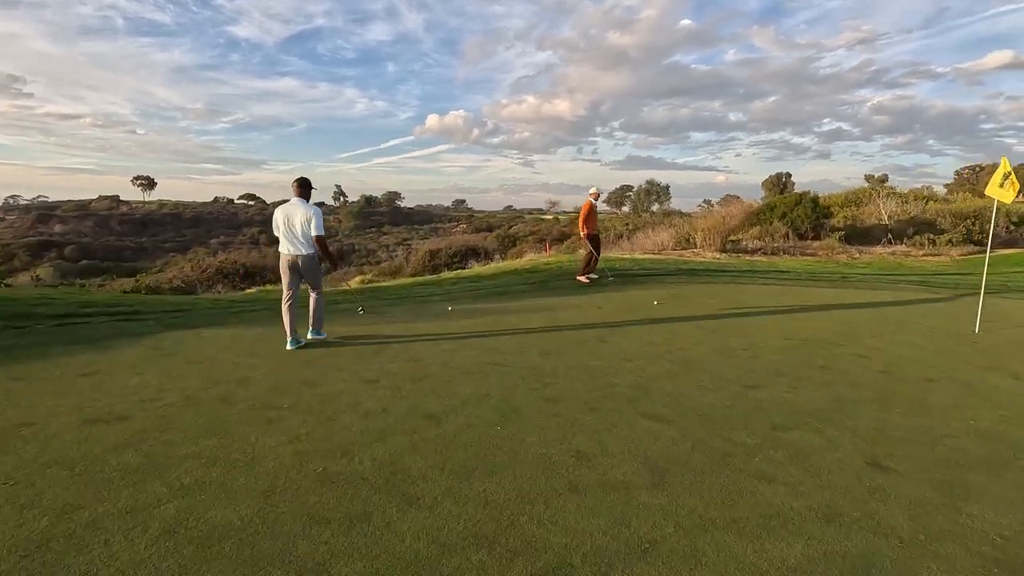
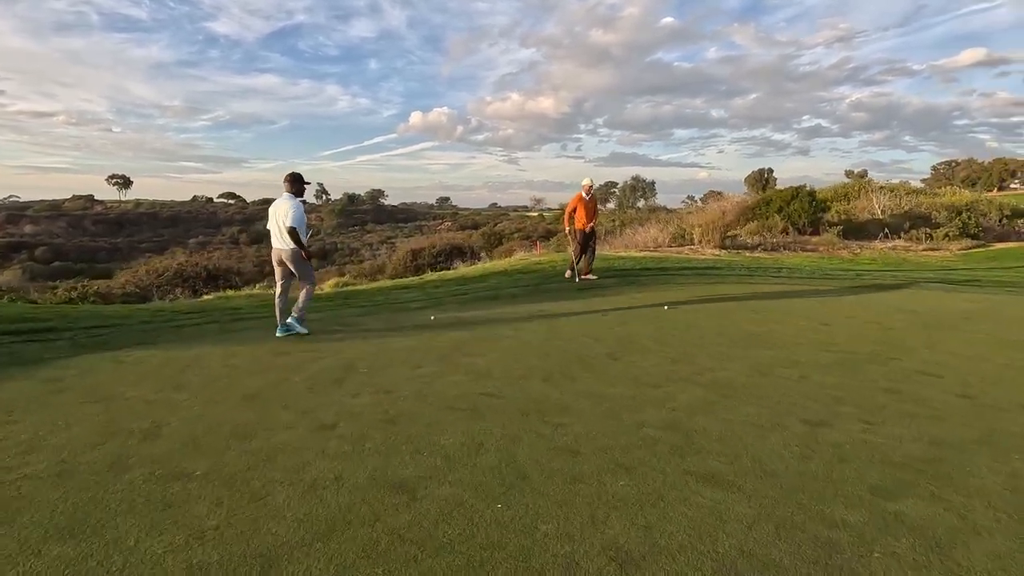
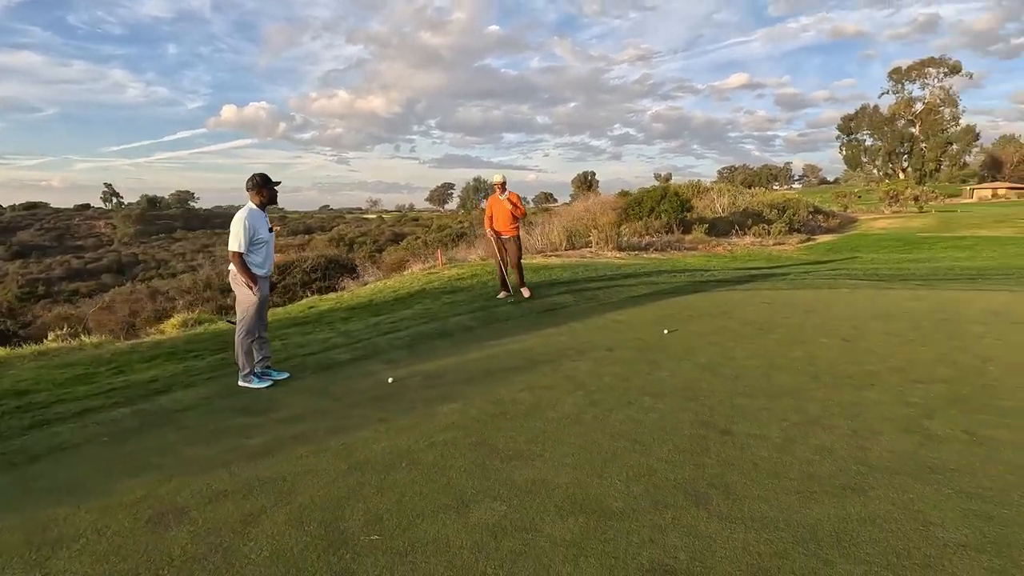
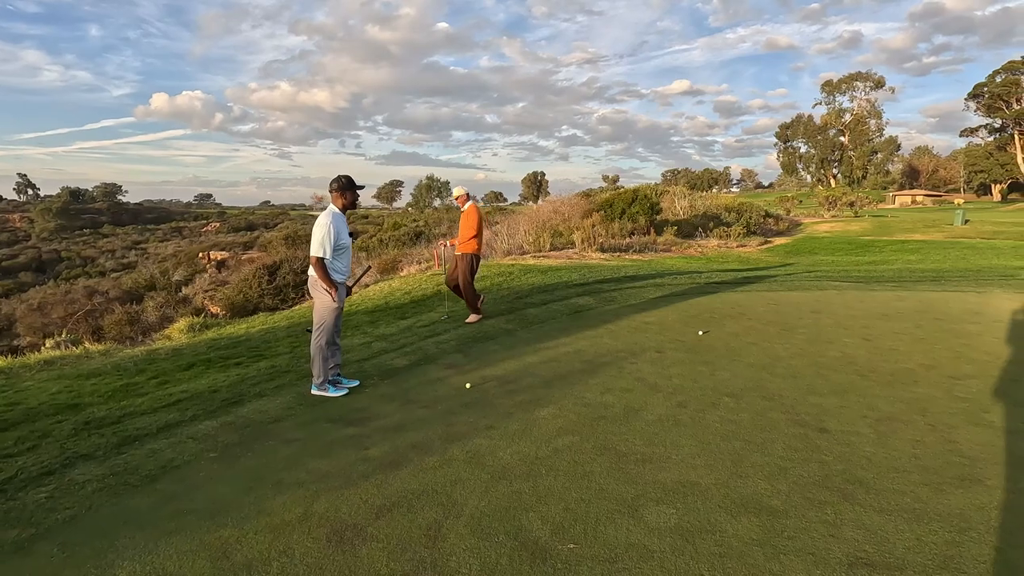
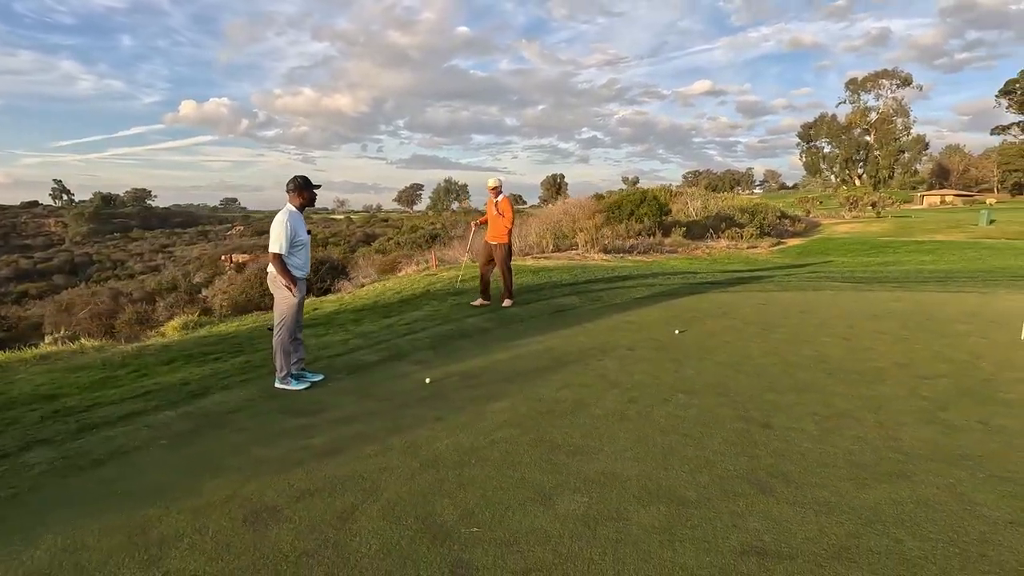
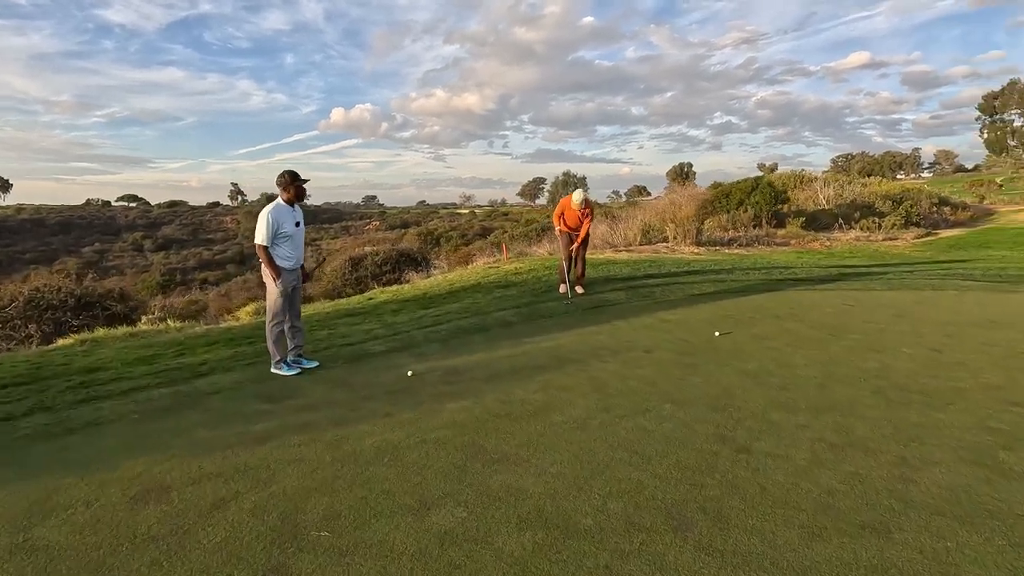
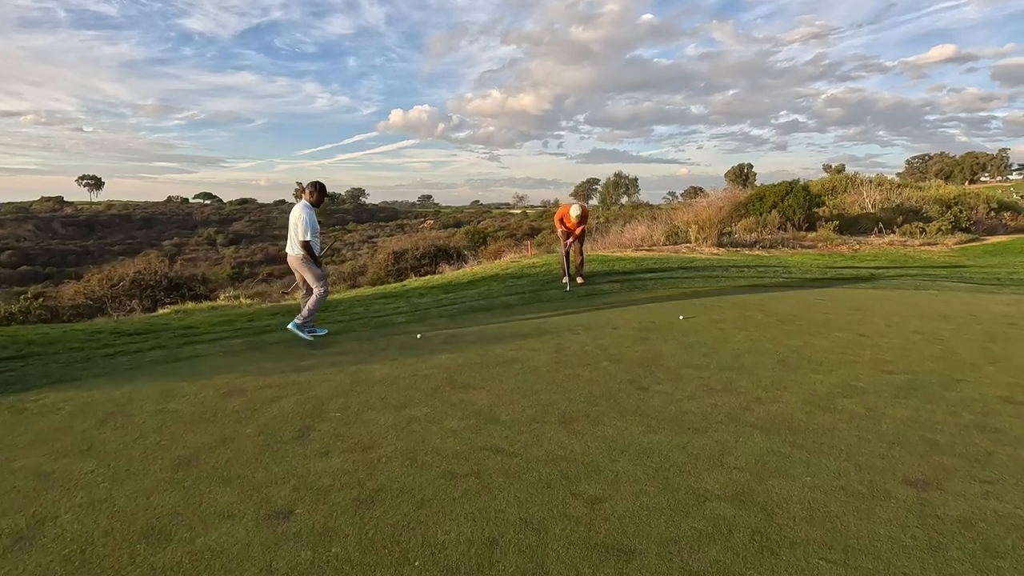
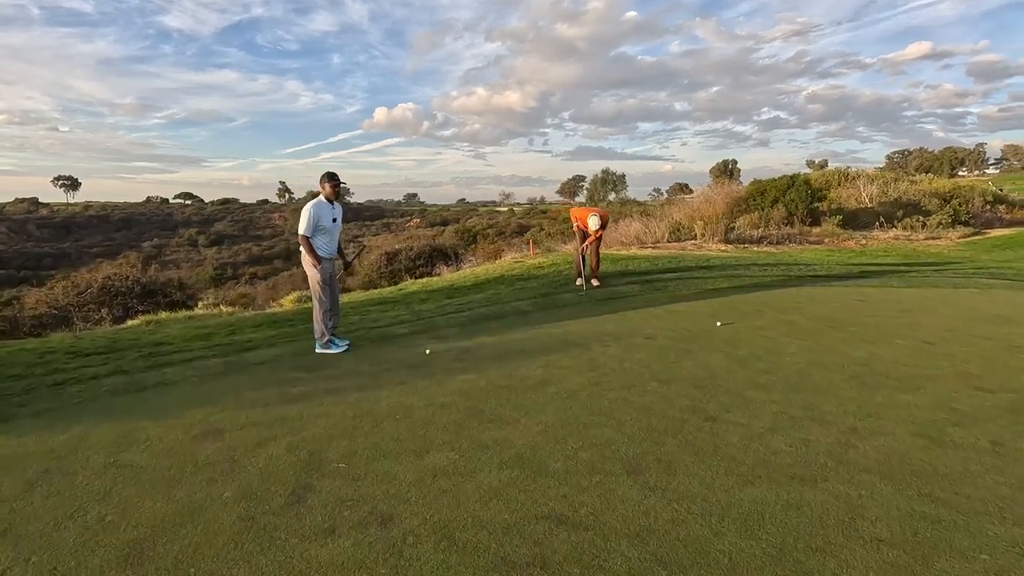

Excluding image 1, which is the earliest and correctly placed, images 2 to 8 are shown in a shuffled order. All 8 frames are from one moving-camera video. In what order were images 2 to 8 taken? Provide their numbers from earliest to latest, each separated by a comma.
2, 7, 8, 6, 3, 5, 4
